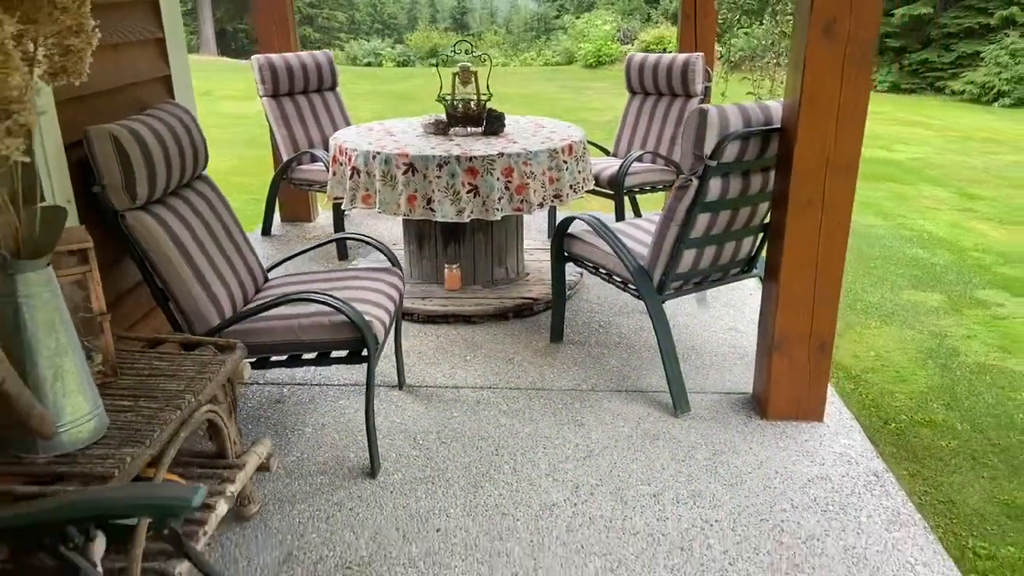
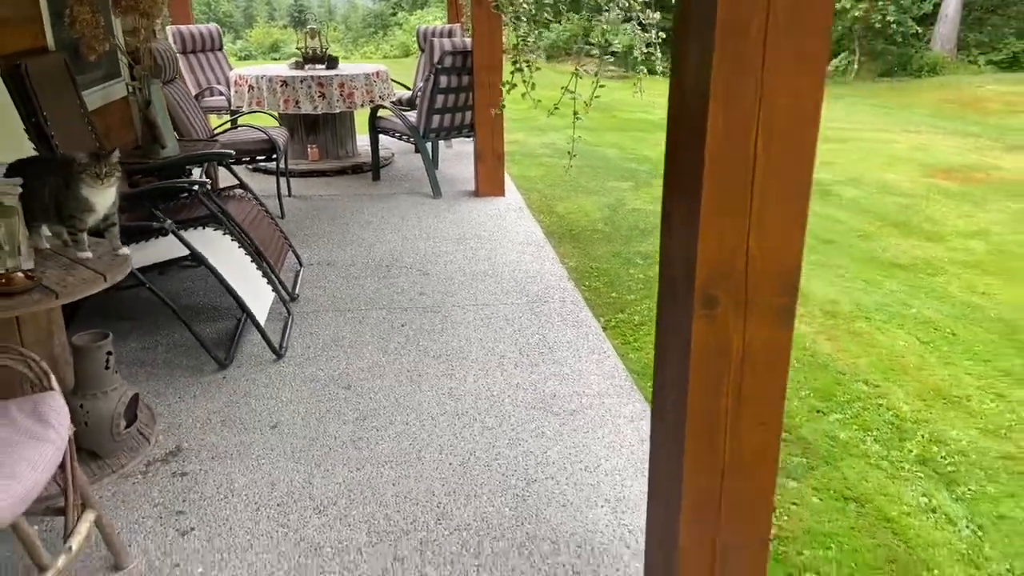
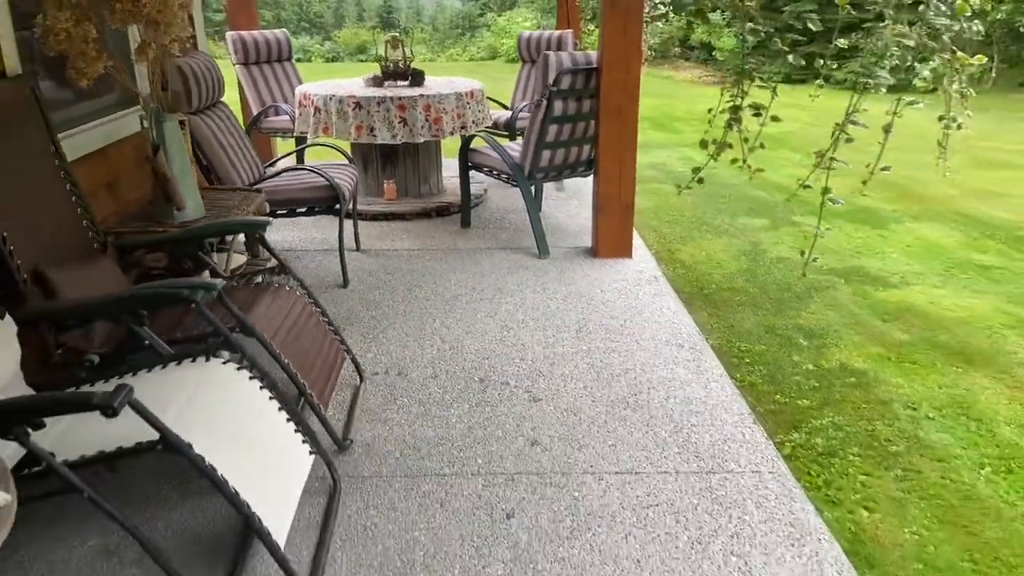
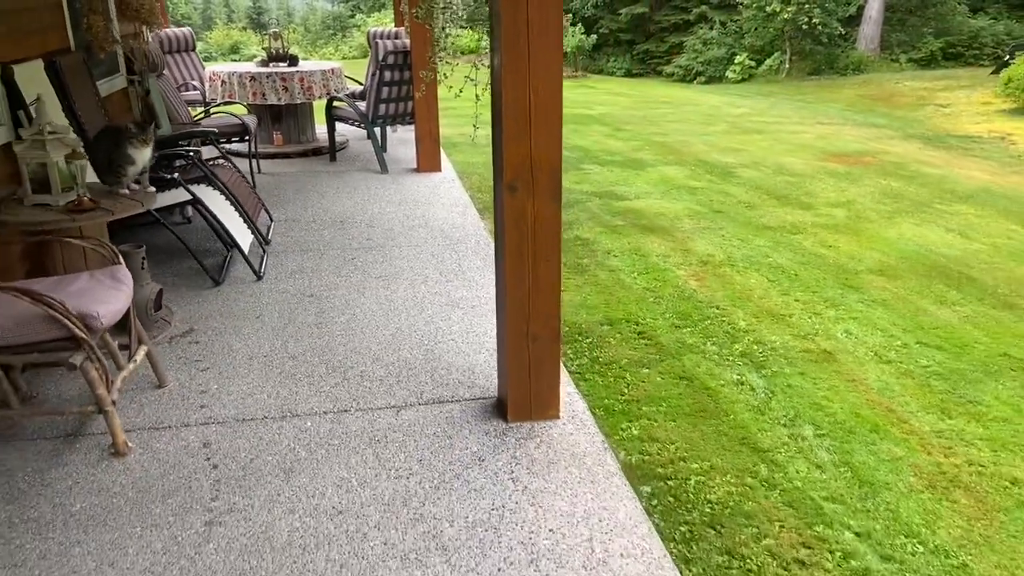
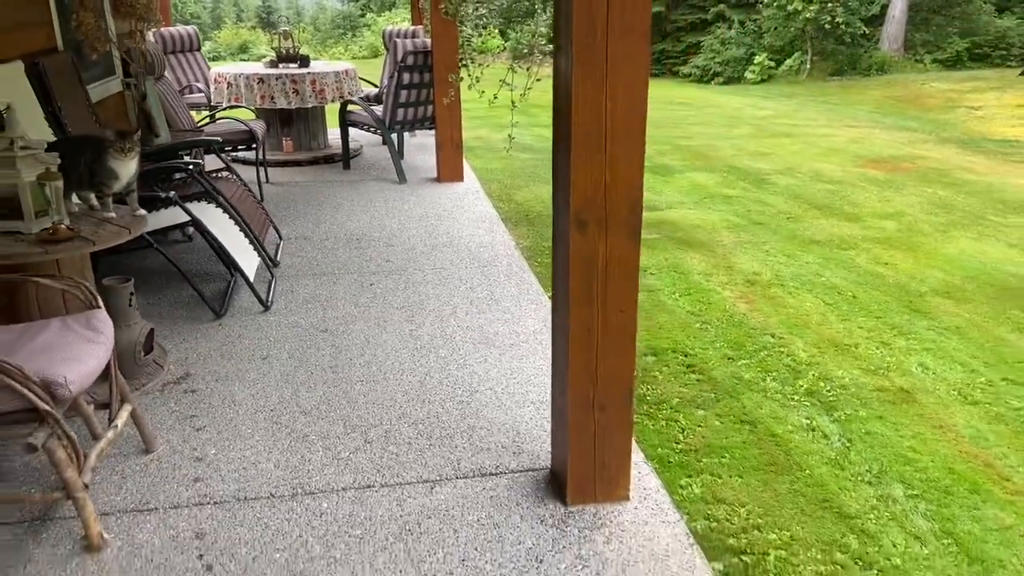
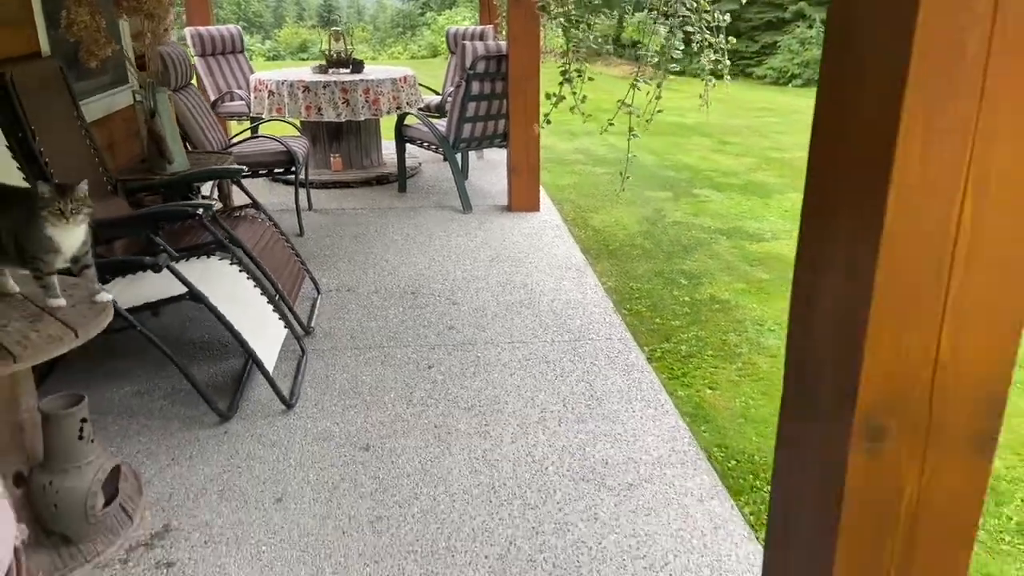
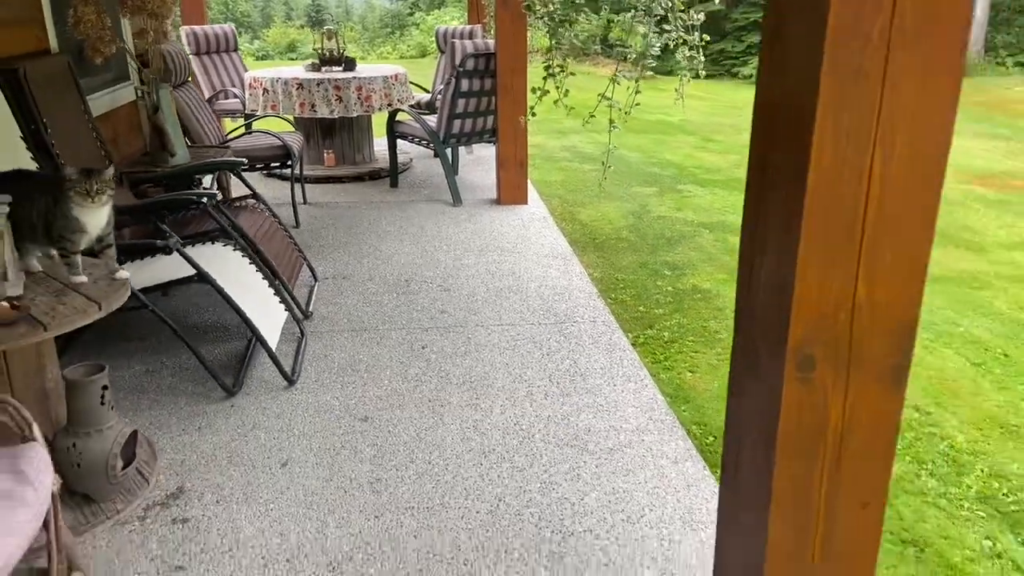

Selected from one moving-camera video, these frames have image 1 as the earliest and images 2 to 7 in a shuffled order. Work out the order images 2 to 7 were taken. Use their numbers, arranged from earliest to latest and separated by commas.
3, 6, 7, 2, 5, 4
